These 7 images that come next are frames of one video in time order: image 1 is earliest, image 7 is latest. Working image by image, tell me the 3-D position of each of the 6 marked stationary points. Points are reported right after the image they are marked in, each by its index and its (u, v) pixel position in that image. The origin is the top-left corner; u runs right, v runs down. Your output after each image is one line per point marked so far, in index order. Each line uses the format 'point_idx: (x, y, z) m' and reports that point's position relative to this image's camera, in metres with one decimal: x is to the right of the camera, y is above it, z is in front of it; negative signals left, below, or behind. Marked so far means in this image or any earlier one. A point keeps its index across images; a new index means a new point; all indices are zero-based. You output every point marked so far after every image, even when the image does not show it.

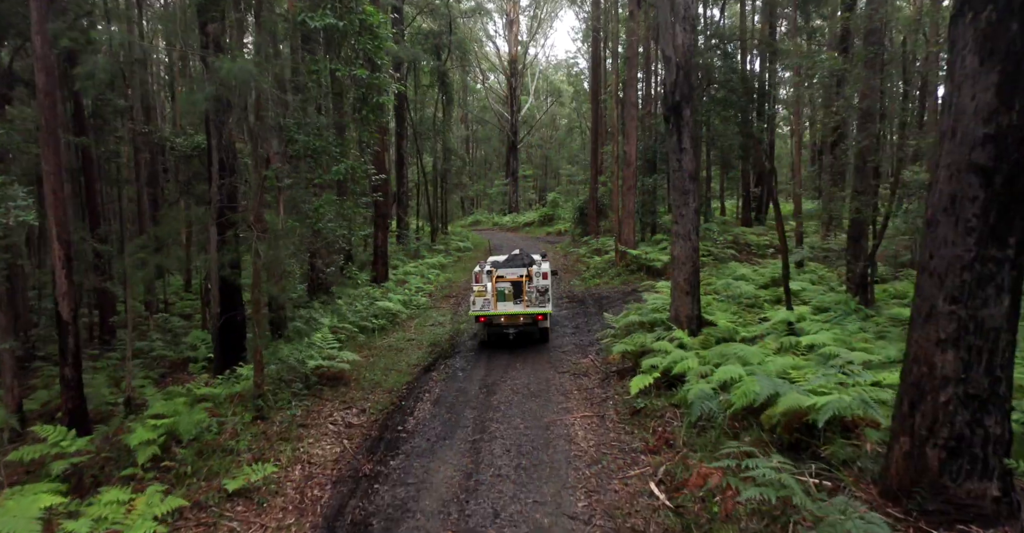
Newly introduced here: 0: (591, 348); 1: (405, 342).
0: (+1.5, -1.6, +12.6) m
1: (-2.3, -1.7, +14.1) m
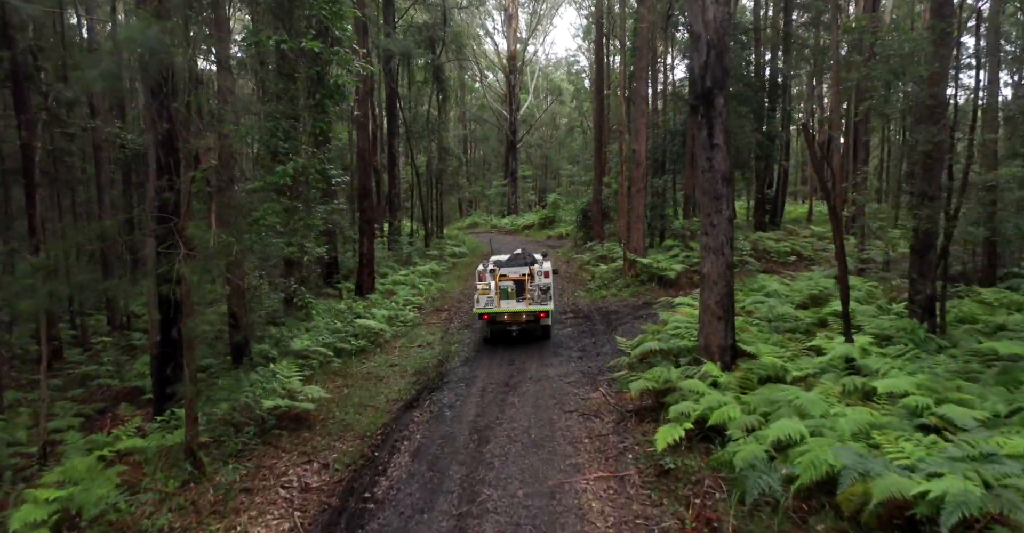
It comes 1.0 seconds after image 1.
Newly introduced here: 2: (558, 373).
0: (+1.5, -1.9, +10.8) m
1: (-2.4, -1.9, +12.3) m
2: (+0.8, -1.9, +11.5) m
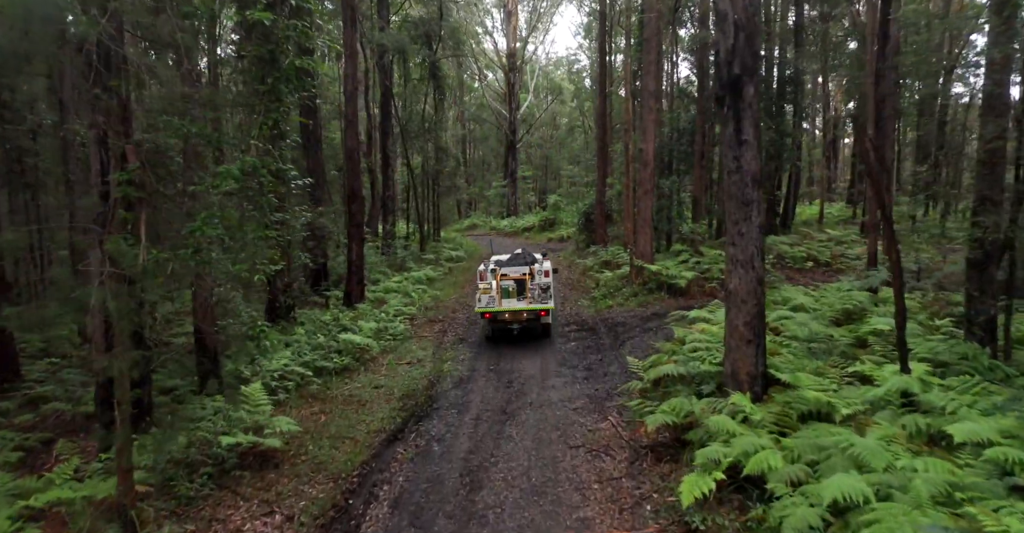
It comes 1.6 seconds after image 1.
0: (+1.4, -2.1, +9.6) m
1: (-2.4, -2.1, +11.1) m
2: (+0.8, -2.1, +10.3) m
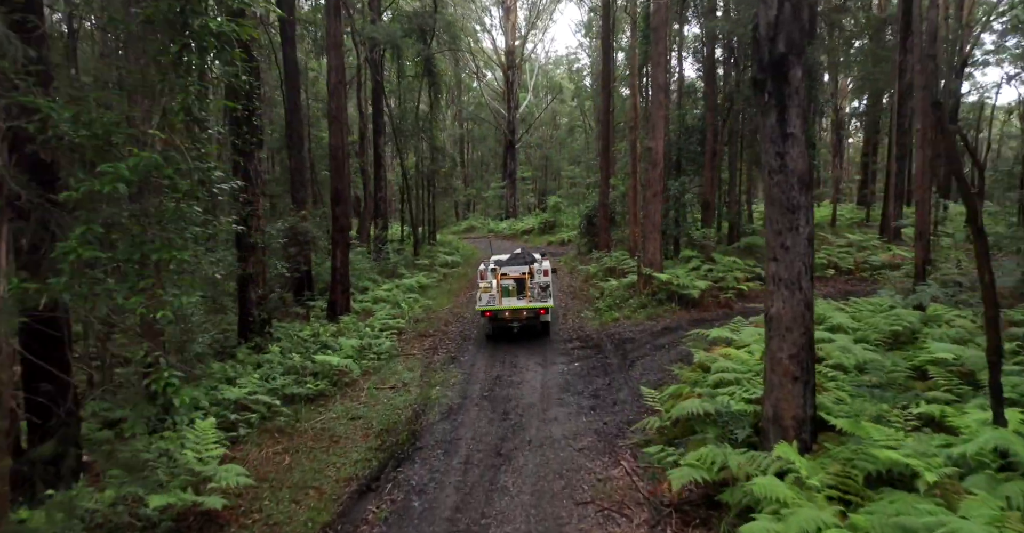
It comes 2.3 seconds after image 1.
0: (+1.4, -2.3, +8.2) m
1: (-2.5, -2.3, +9.7) m
2: (+0.7, -2.3, +8.9) m
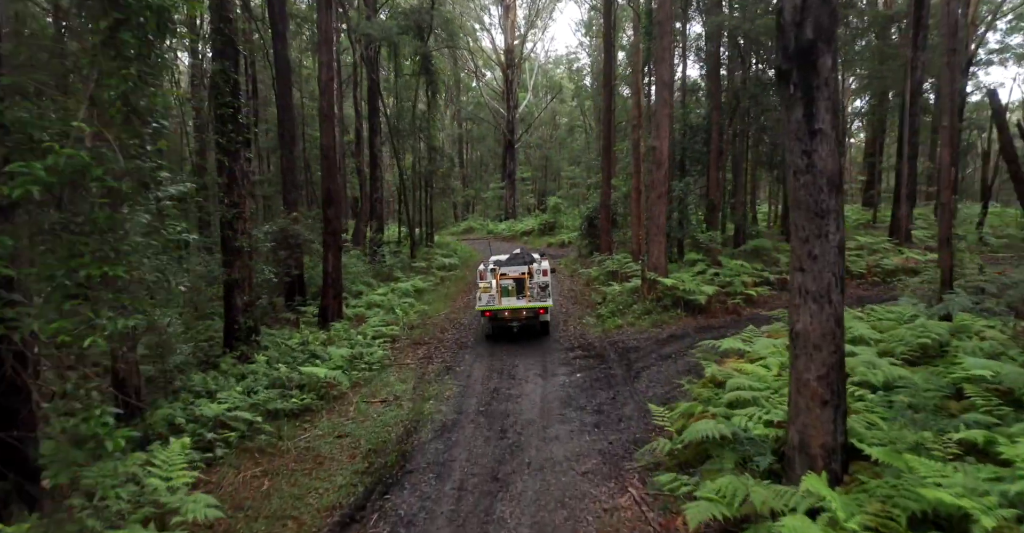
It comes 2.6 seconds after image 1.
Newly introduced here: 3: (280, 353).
0: (+1.4, -2.4, +7.5) m
1: (-2.5, -2.4, +9.0) m
2: (+0.7, -2.4, +8.2) m
3: (-4.5, -1.7, +12.6) m
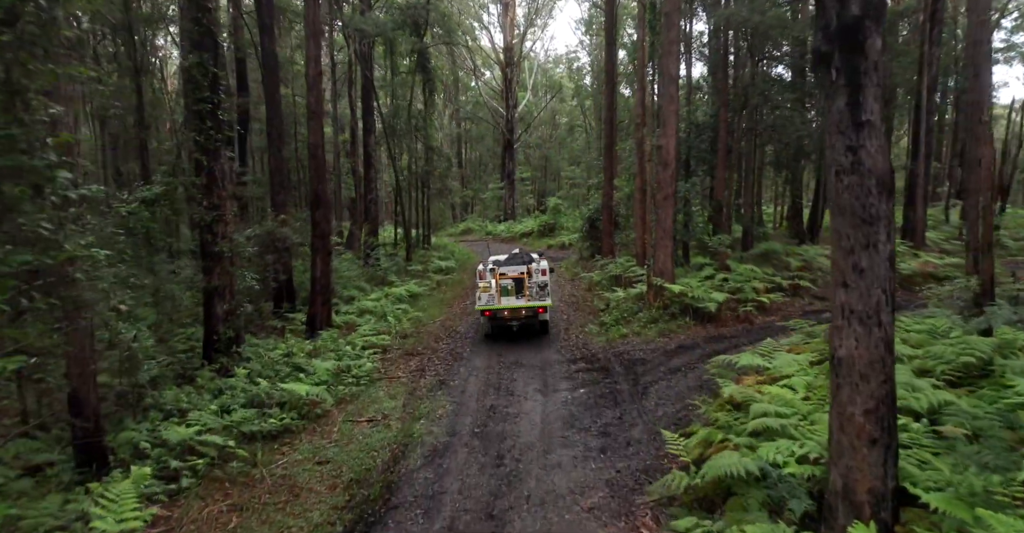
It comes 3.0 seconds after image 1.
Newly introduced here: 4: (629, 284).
0: (+1.3, -2.5, +6.7) m
1: (-2.5, -2.6, +8.2) m
2: (+0.7, -2.5, +7.4) m
3: (-4.5, -1.8, +11.7) m
4: (+3.1, -0.5, +17.3) m
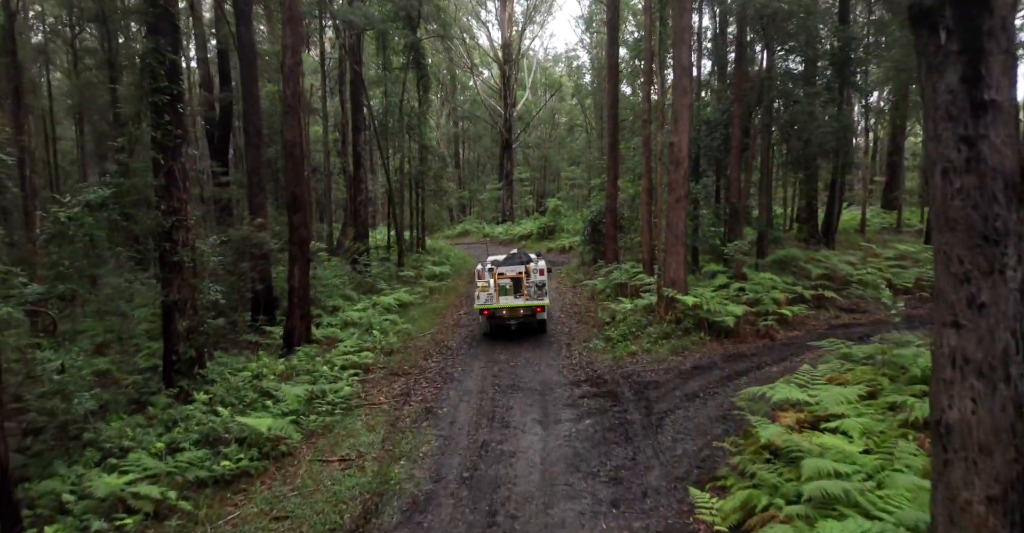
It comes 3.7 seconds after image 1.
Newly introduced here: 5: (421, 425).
0: (+1.3, -2.7, +5.4) m
1: (-2.6, -2.8, +6.9) m
2: (+0.6, -2.7, +6.0) m
3: (-4.6, -2.0, +10.4) m
4: (+3.0, -0.7, +15.9) m
5: (-1.3, -2.3, +9.5) m
